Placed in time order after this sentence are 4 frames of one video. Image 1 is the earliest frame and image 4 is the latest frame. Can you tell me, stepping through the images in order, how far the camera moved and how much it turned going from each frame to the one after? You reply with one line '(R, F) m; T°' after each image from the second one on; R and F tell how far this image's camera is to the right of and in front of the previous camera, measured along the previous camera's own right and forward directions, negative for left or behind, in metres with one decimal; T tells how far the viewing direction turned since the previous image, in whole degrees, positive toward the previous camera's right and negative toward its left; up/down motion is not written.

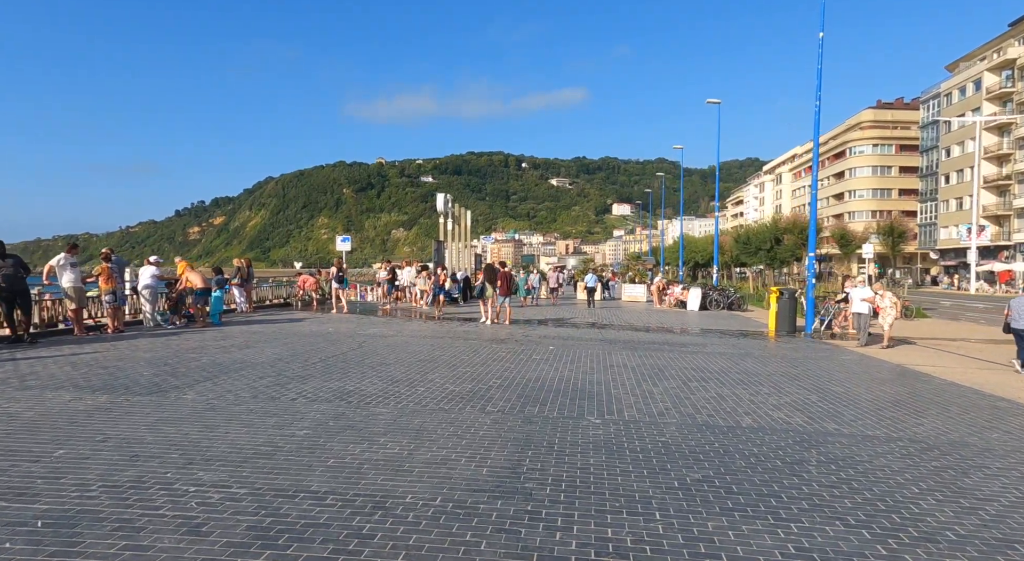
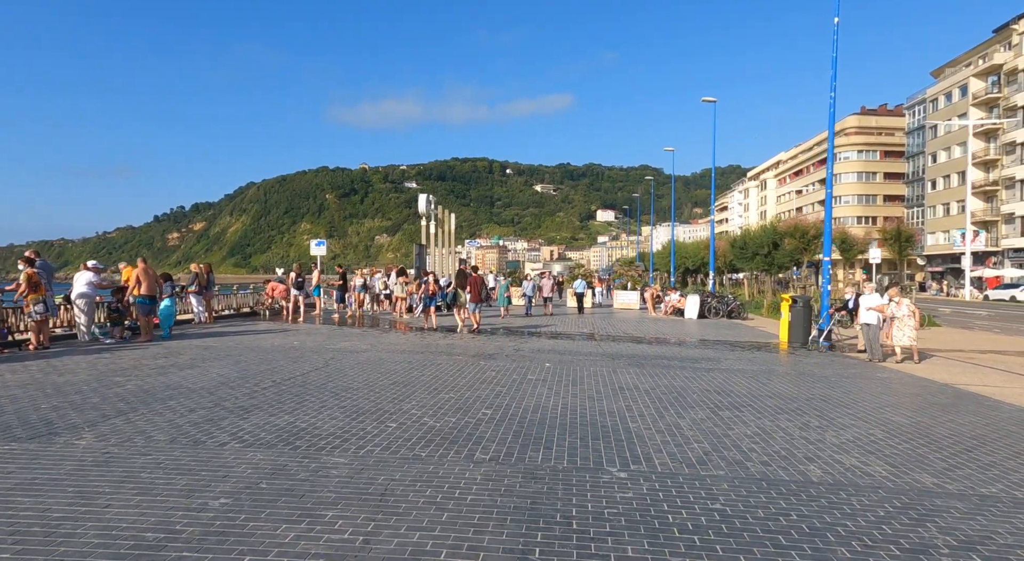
(-0.1, +1.7) m; +1°
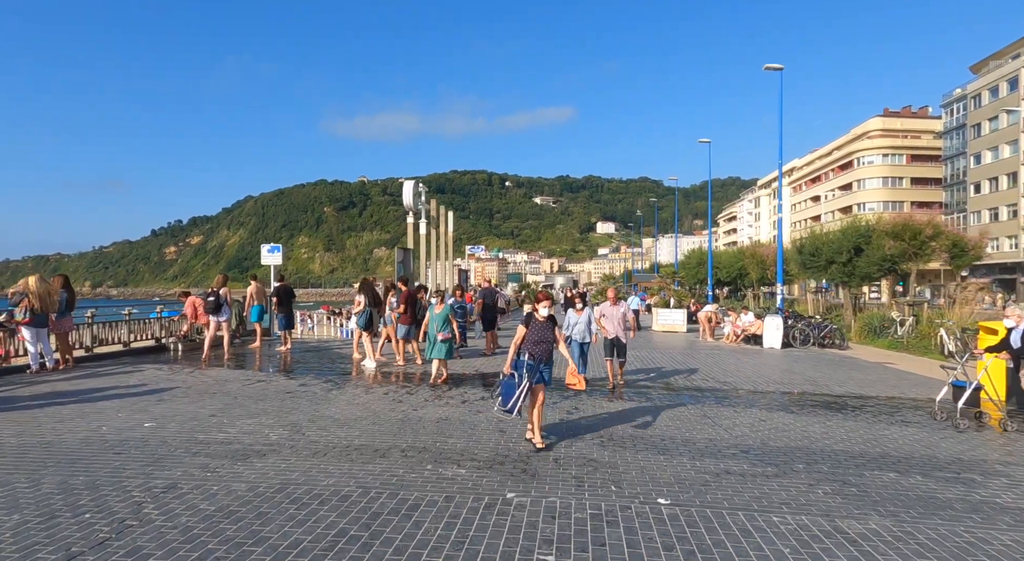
(-0.5, +6.7) m; 0°
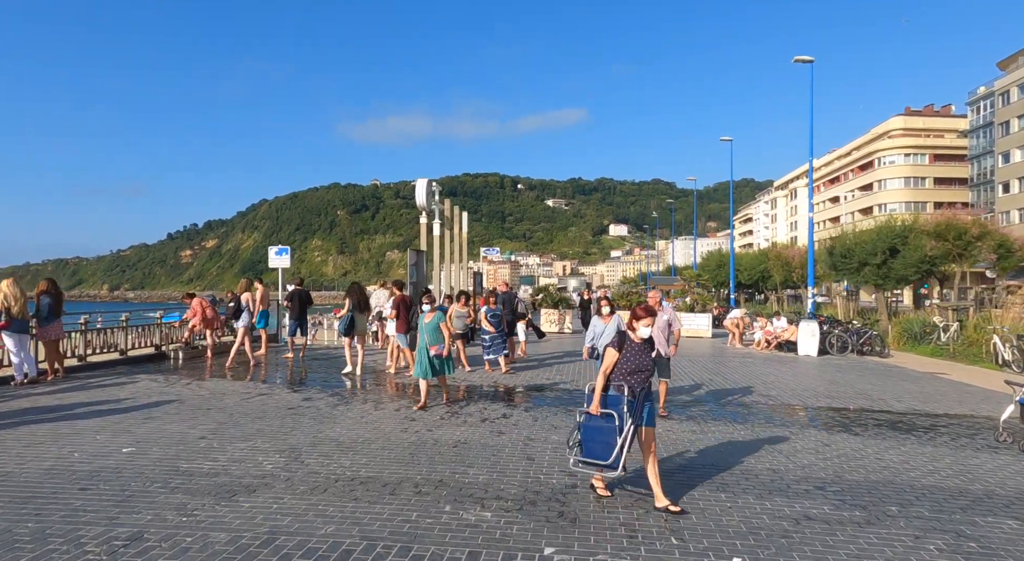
(-0.2, +1.0) m; -1°
